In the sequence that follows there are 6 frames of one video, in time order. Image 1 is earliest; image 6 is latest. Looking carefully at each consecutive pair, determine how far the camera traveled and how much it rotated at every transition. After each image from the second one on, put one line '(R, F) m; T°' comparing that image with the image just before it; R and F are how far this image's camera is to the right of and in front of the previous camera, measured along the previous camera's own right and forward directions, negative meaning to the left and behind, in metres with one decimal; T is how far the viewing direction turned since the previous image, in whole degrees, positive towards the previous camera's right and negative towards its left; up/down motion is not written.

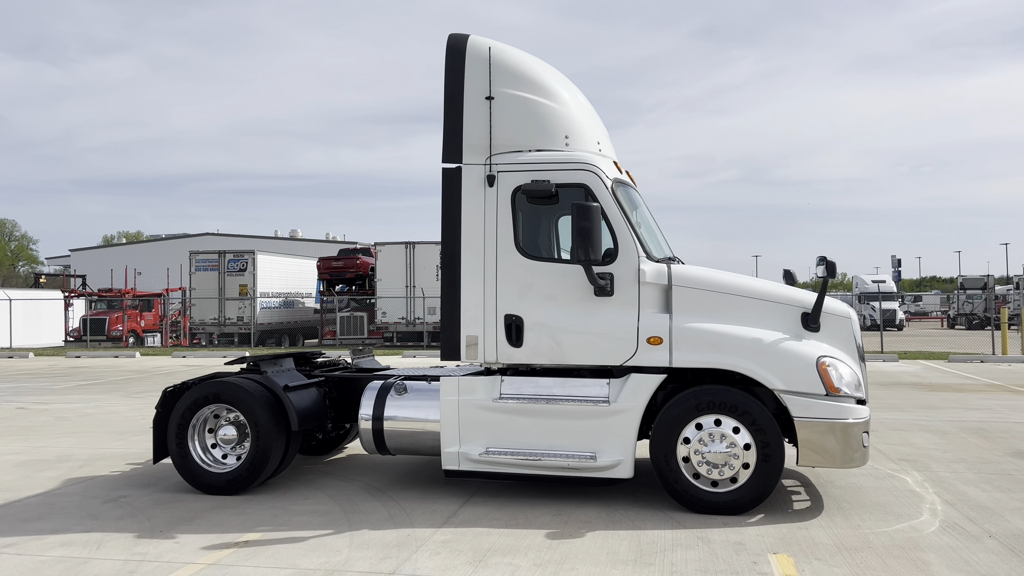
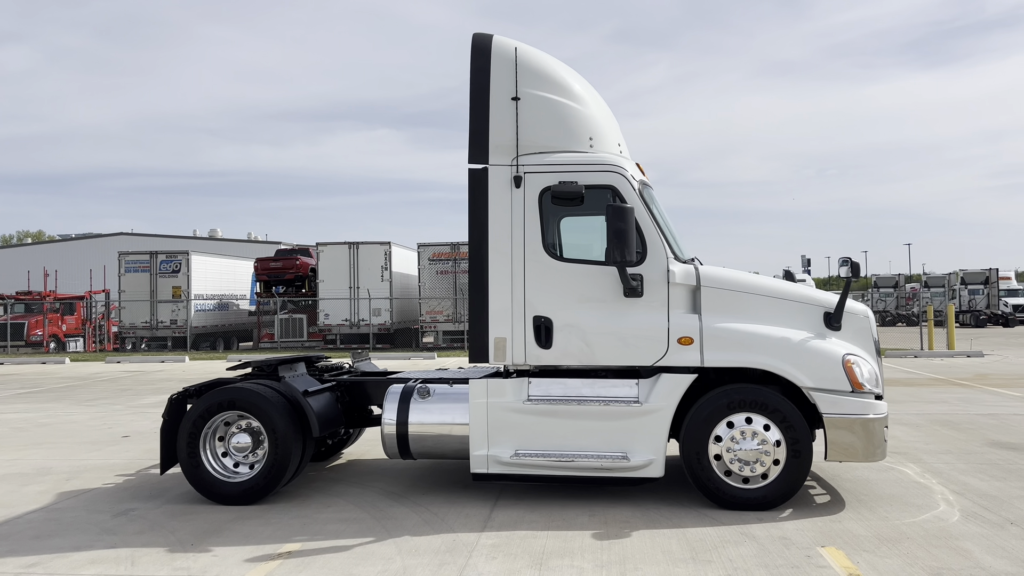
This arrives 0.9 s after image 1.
(-0.8, +0.1) m; +5°
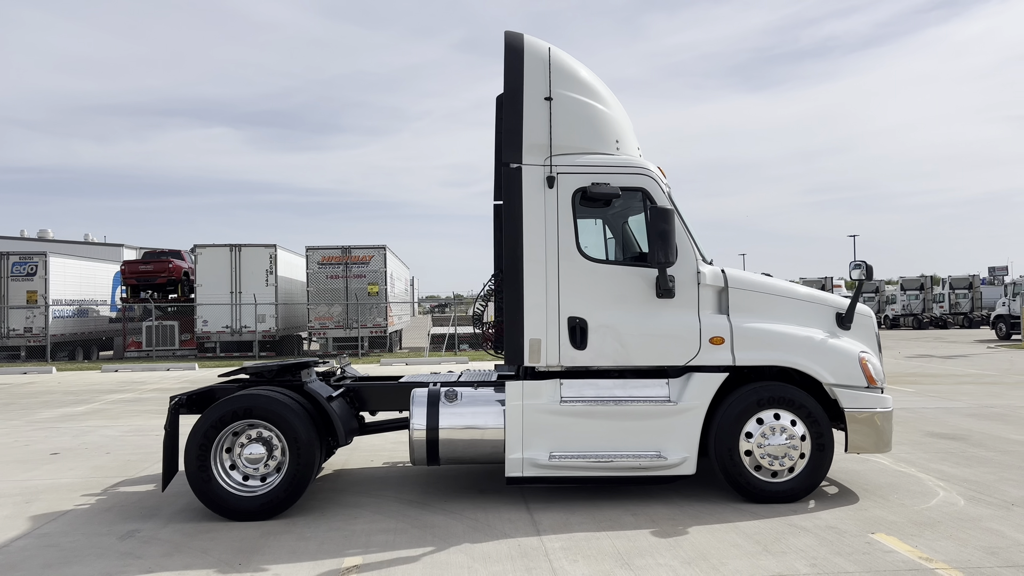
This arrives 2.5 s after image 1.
(-1.3, +0.2) m; +10°
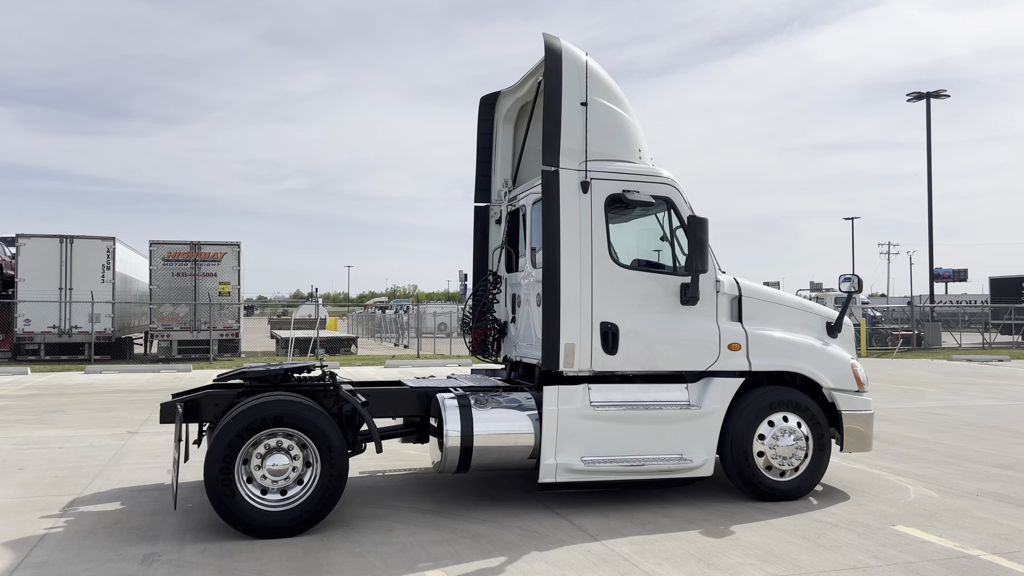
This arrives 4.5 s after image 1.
(-1.6, +0.3) m; +13°
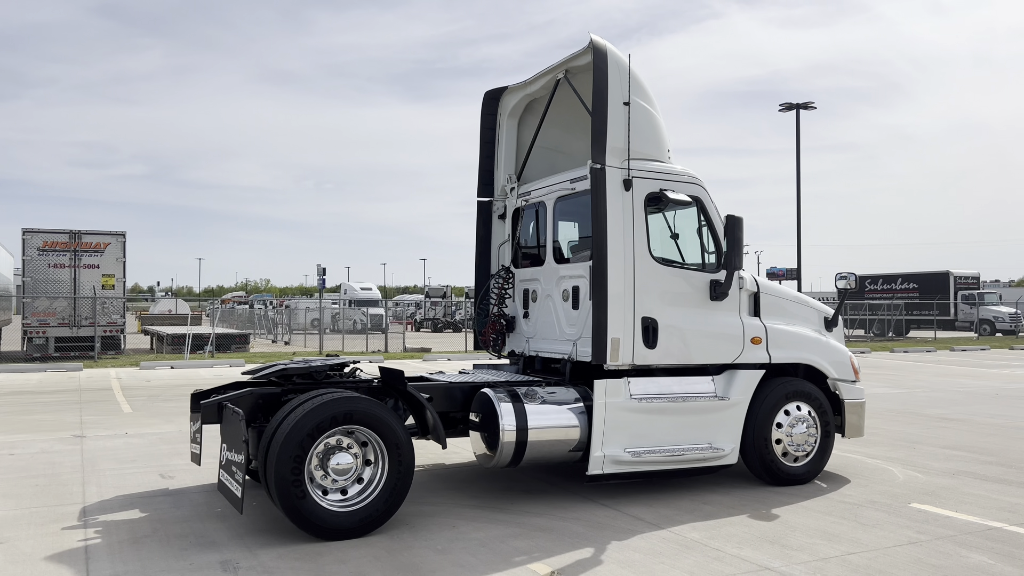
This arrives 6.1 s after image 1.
(-1.3, +0.1) m; +10°
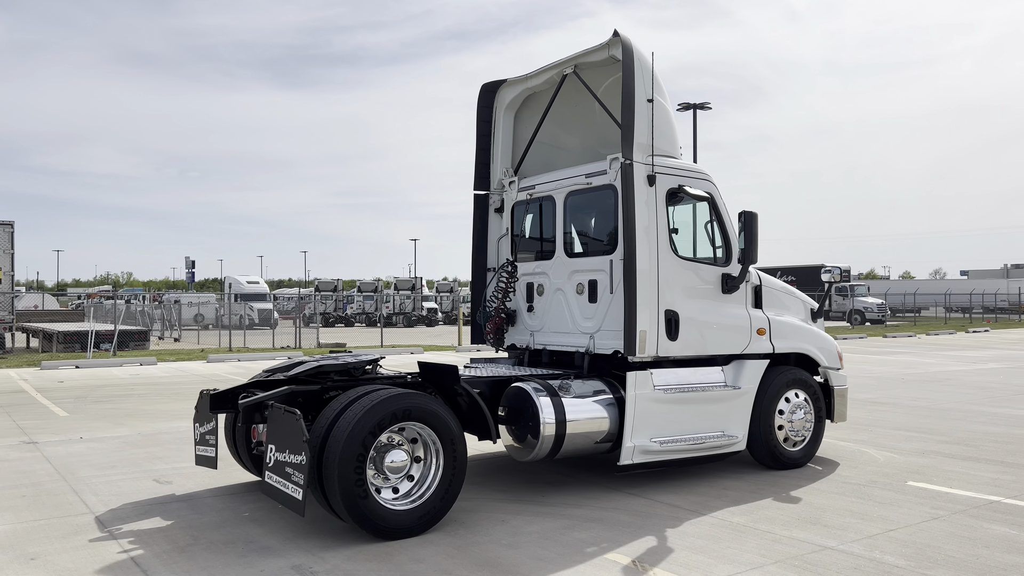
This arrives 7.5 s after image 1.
(-1.1, +0.1) m; +8°
